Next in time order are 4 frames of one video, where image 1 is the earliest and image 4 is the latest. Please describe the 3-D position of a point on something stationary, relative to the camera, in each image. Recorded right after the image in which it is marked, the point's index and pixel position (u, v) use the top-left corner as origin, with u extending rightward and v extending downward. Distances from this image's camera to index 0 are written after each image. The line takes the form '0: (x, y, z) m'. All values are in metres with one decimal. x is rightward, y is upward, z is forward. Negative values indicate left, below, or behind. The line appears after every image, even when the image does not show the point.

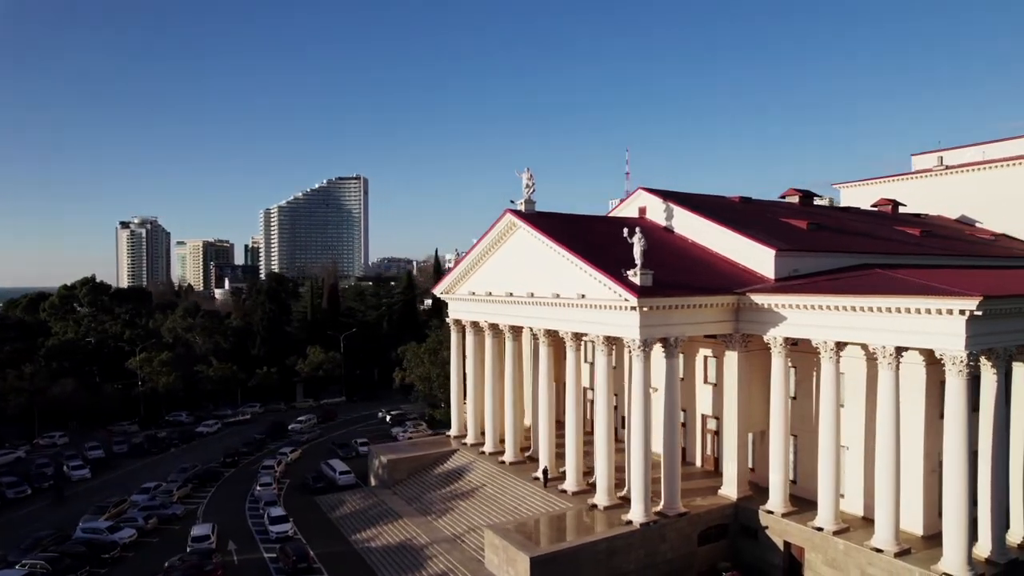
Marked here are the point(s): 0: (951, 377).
0: (+12.7, -2.6, +19.4) m
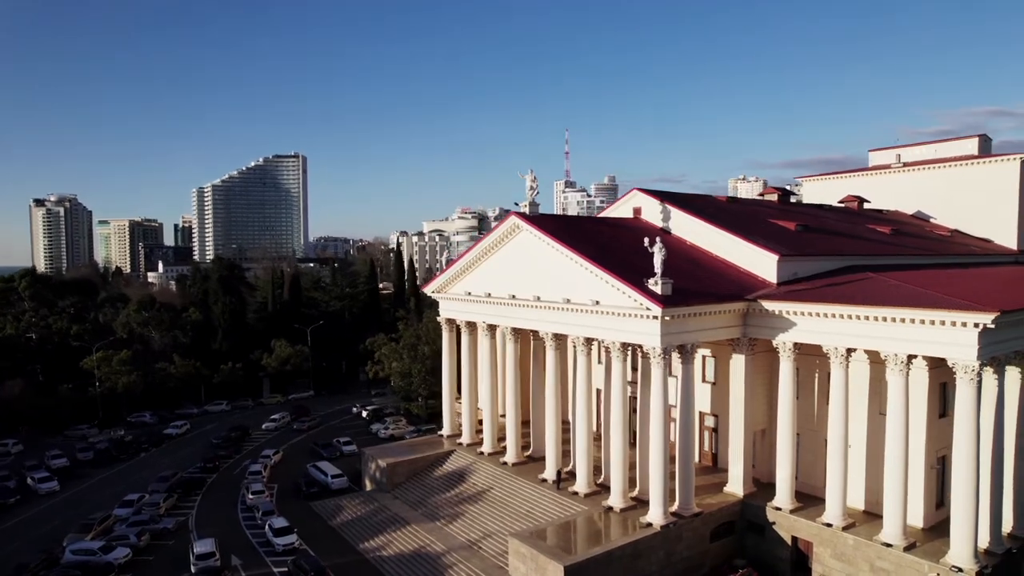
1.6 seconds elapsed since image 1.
0: (+13.8, -2.9, +20.7) m
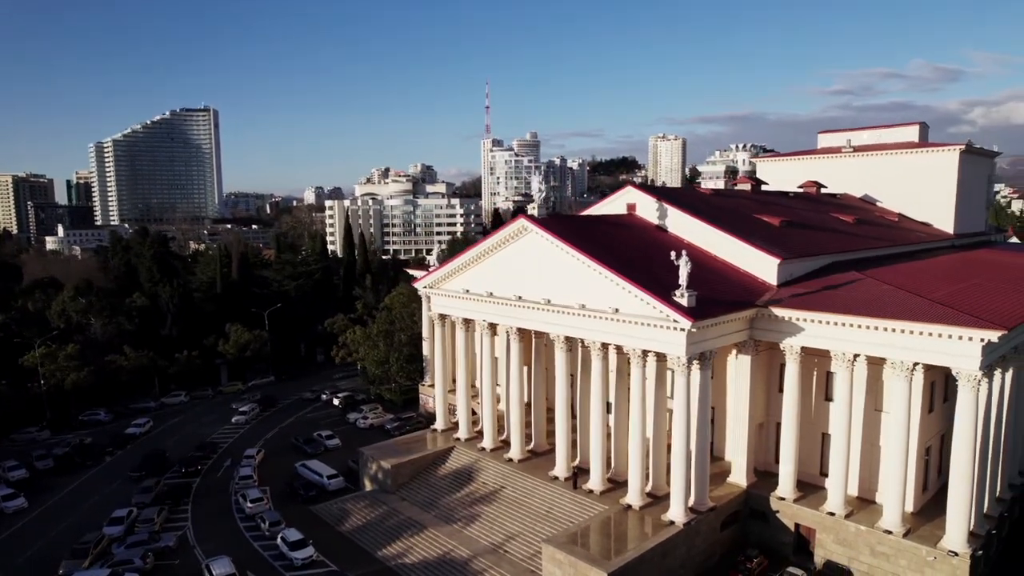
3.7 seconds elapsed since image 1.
0: (+15.2, -3.4, +22.8) m
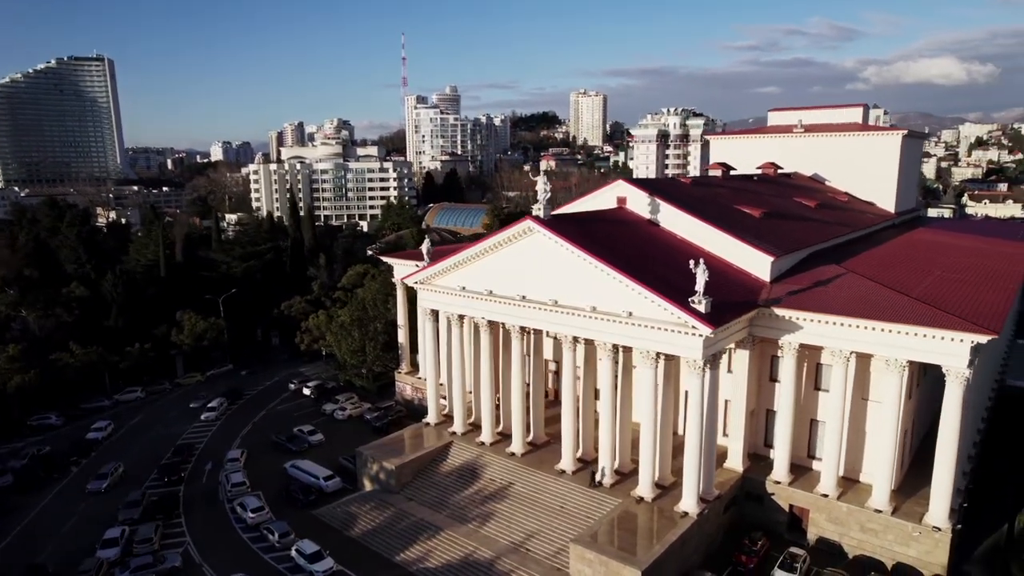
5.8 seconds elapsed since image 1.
0: (+16.3, -3.6, +25.2) m
